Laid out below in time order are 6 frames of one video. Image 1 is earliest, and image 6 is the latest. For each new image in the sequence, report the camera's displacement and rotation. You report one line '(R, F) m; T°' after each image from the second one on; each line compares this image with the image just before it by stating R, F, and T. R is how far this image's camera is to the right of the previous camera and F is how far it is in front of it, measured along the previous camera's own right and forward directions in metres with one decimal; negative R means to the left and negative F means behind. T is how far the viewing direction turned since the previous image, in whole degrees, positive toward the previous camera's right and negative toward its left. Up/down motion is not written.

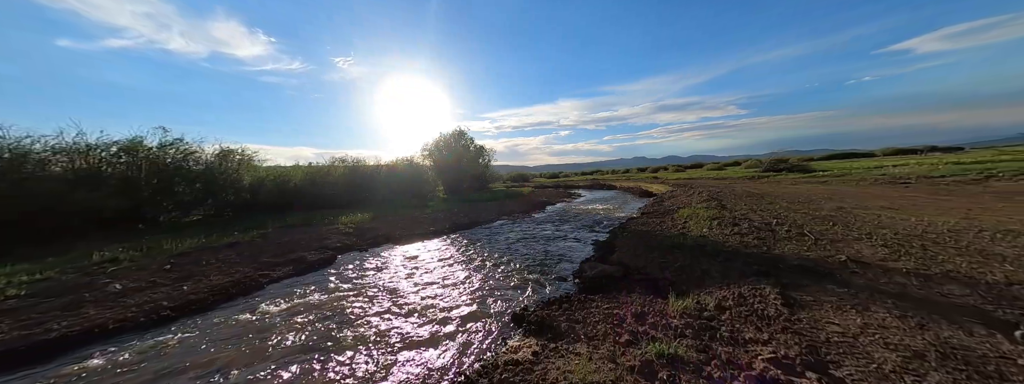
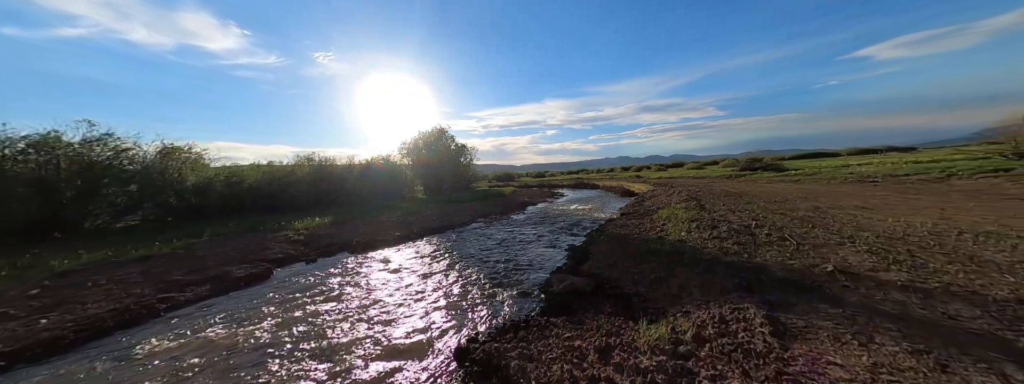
(+0.8, +1.2) m; +3°
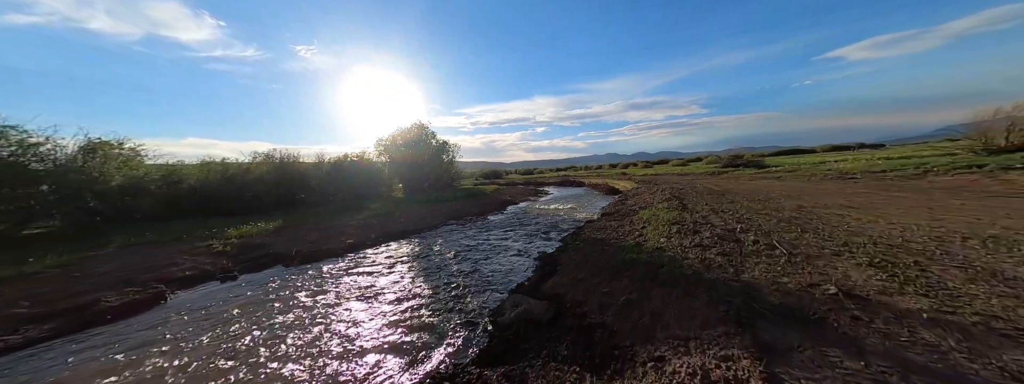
(+1.2, +1.6) m; +2°
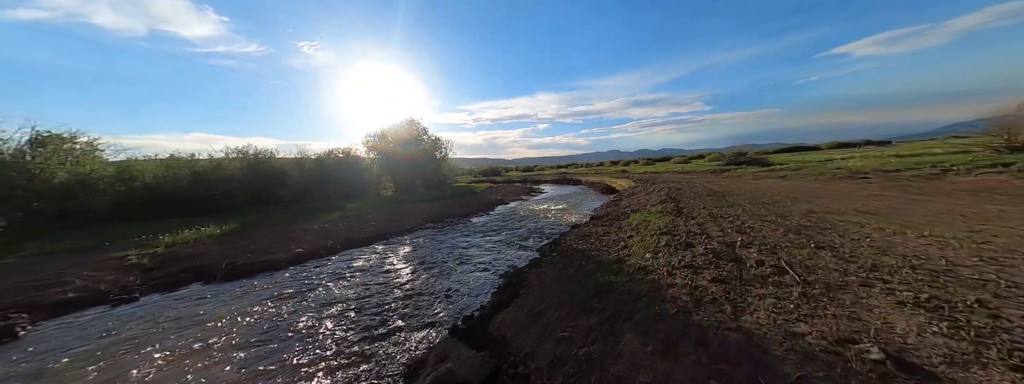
(+1.5, +1.9) m; 0°
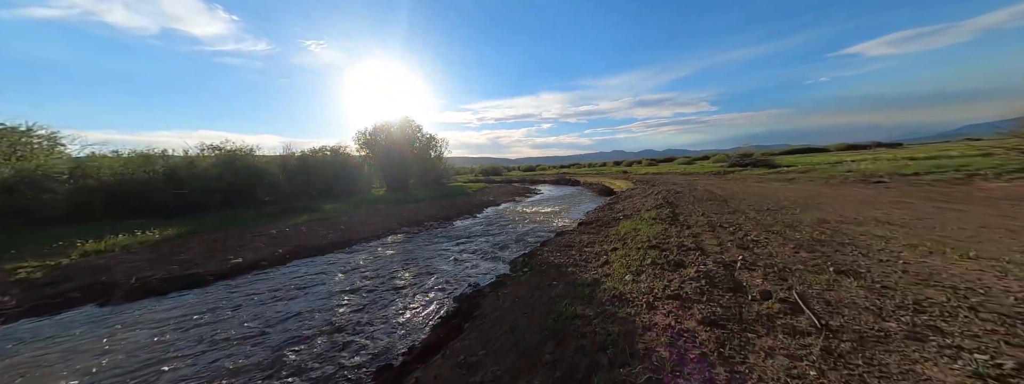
(+1.5, +1.8) m; -1°
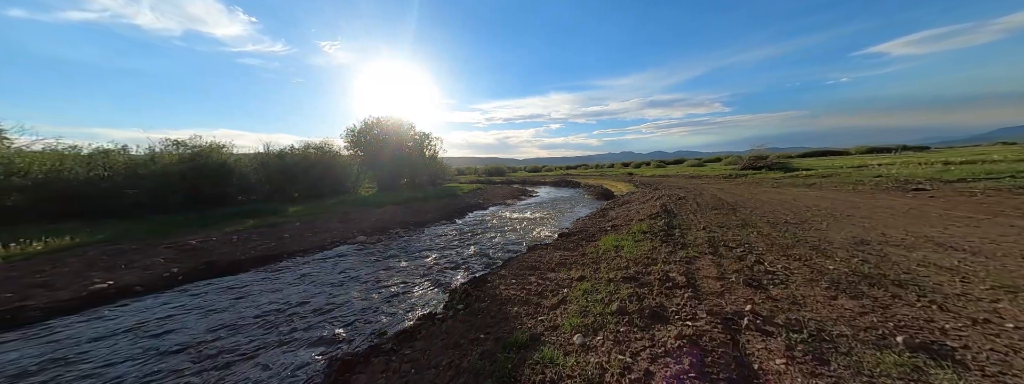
(+2.2, +2.8) m; -2°
